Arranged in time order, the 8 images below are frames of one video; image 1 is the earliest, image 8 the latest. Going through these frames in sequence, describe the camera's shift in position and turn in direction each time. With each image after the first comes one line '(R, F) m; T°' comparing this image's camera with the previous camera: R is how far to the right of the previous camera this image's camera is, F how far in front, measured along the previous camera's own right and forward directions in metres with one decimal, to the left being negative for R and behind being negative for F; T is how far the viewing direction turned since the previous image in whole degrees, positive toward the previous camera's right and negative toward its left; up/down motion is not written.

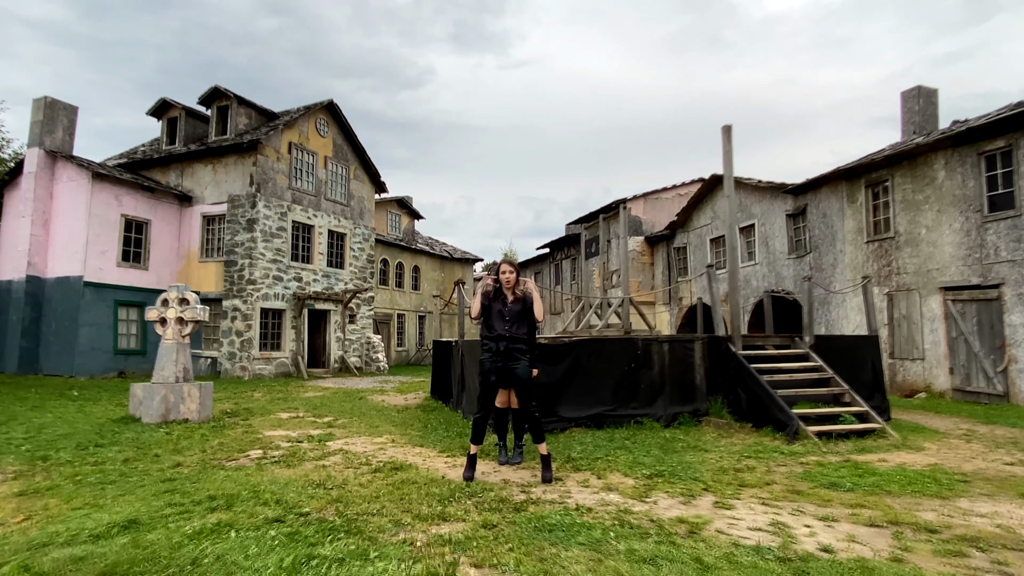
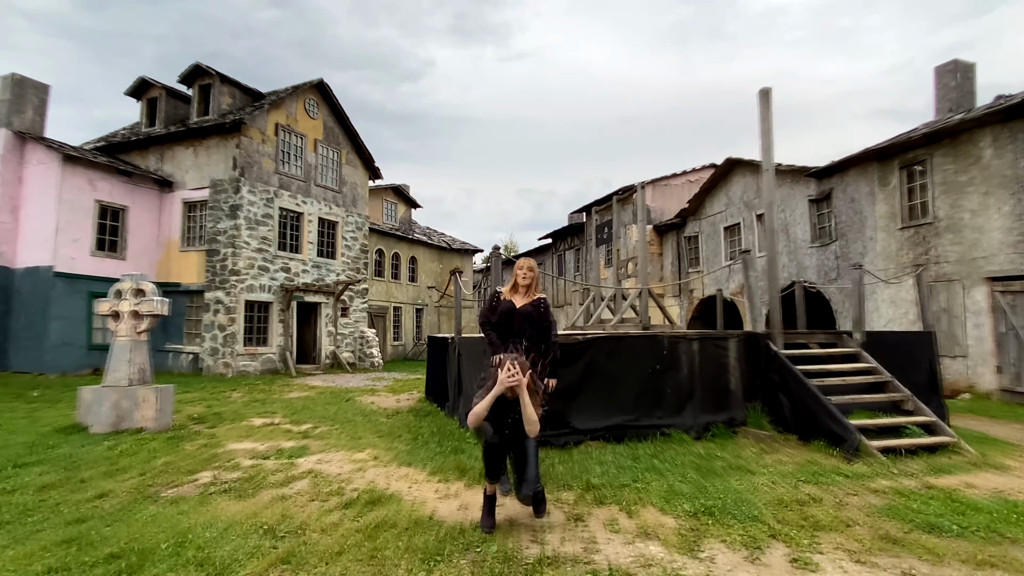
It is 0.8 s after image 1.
(0.0, +1.0) m; 0°
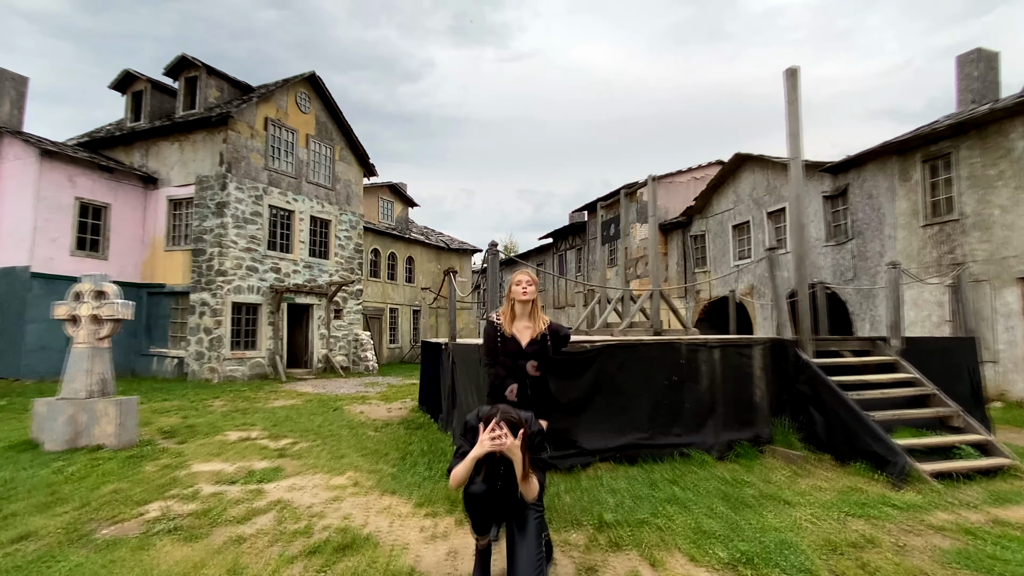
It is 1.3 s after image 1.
(0.0, +0.6) m; 0°
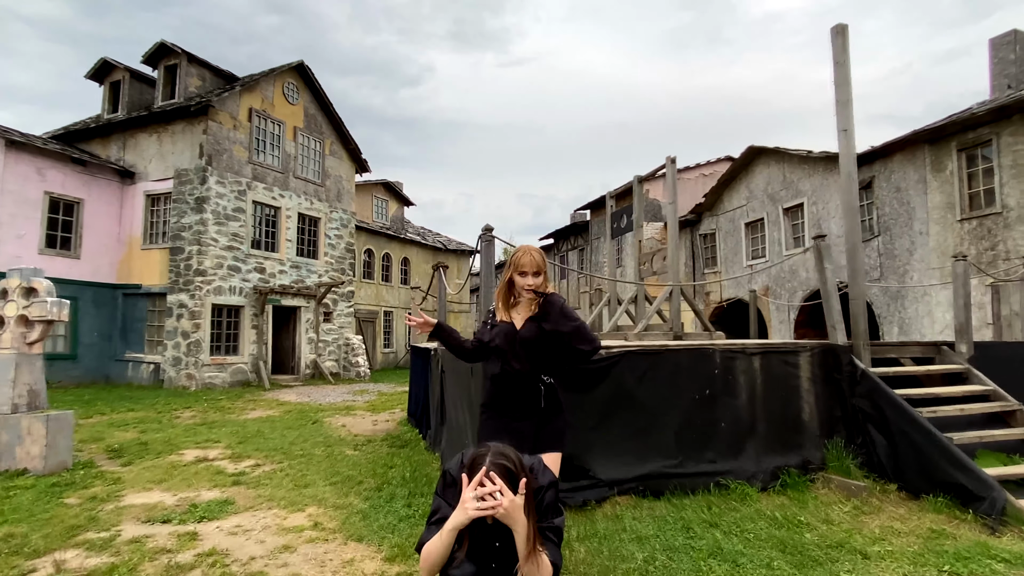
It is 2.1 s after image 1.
(0.0, +0.9) m; 0°
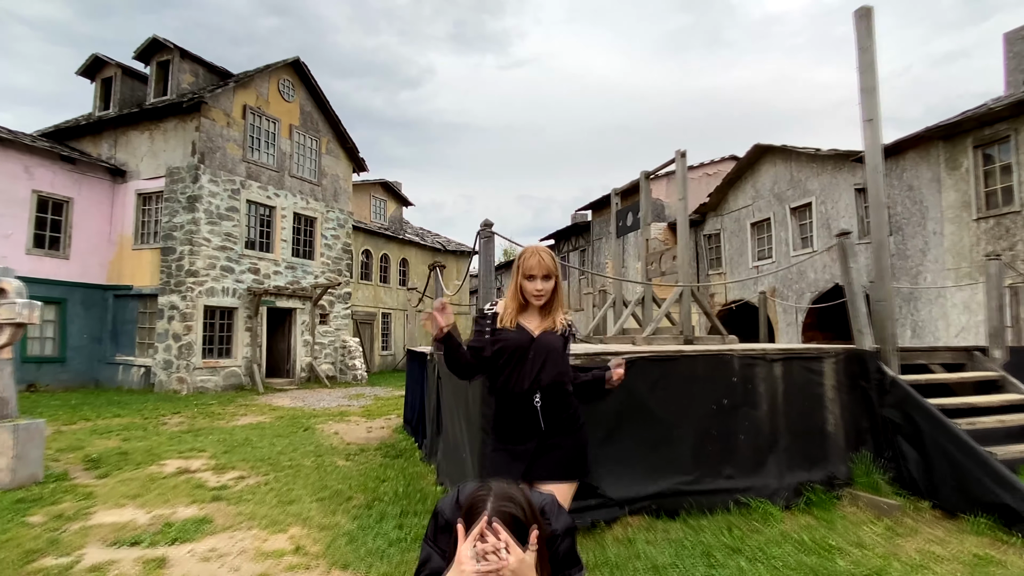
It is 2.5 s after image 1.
(0.0, +0.3) m; 0°
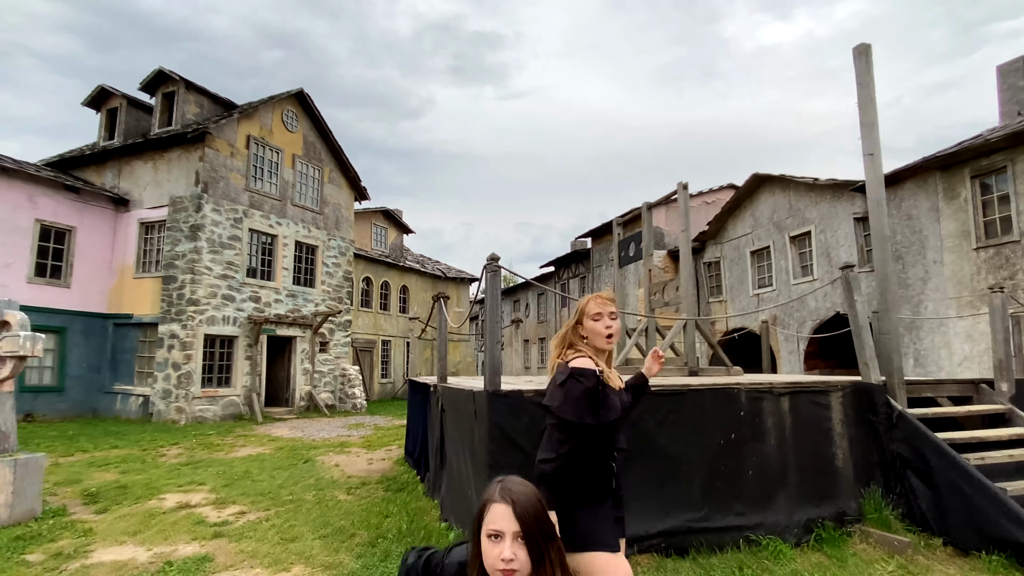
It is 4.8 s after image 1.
(0.0, 0.0) m; 0°
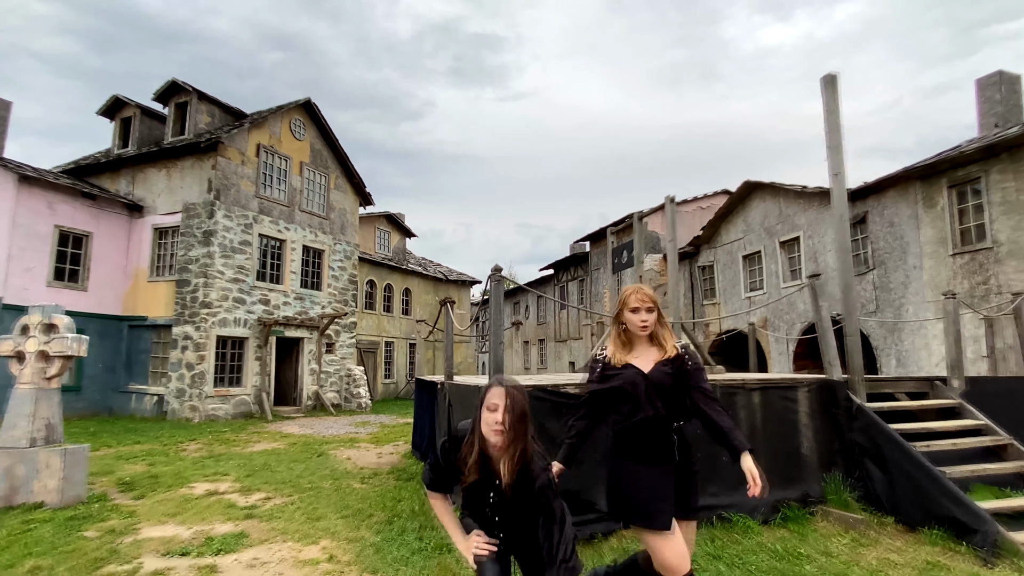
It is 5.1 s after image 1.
(0.0, -0.5) m; 0°
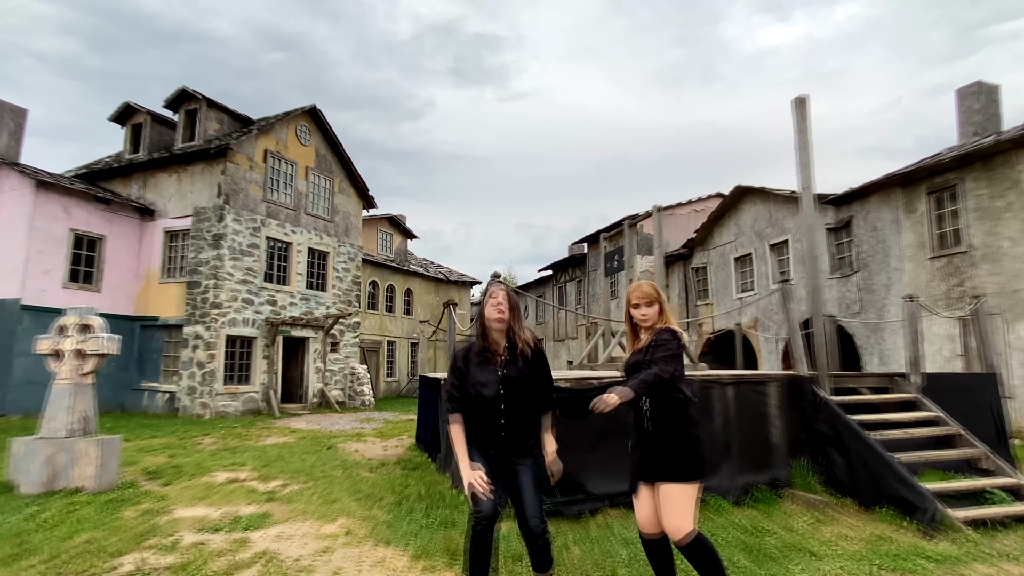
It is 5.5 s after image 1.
(0.0, -0.5) m; 0°
